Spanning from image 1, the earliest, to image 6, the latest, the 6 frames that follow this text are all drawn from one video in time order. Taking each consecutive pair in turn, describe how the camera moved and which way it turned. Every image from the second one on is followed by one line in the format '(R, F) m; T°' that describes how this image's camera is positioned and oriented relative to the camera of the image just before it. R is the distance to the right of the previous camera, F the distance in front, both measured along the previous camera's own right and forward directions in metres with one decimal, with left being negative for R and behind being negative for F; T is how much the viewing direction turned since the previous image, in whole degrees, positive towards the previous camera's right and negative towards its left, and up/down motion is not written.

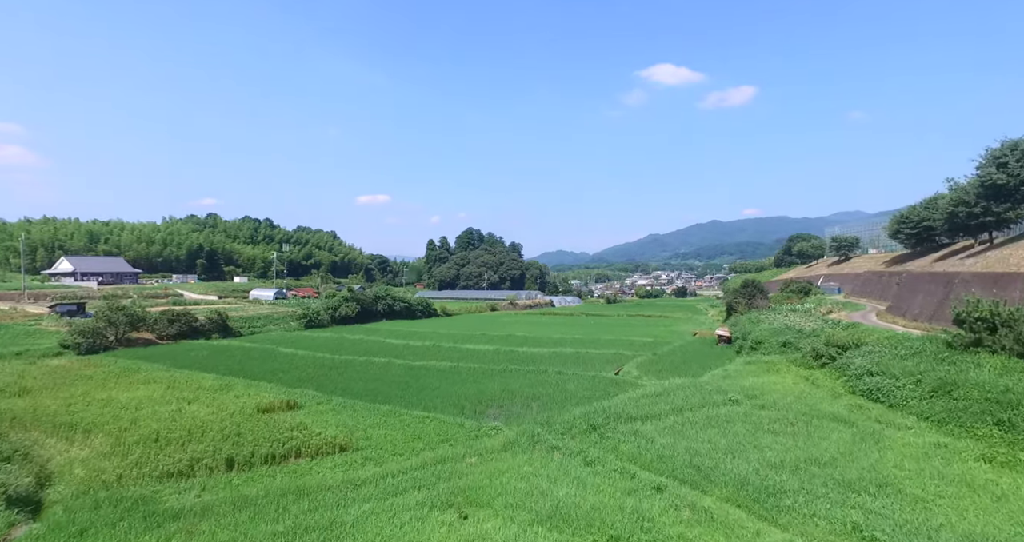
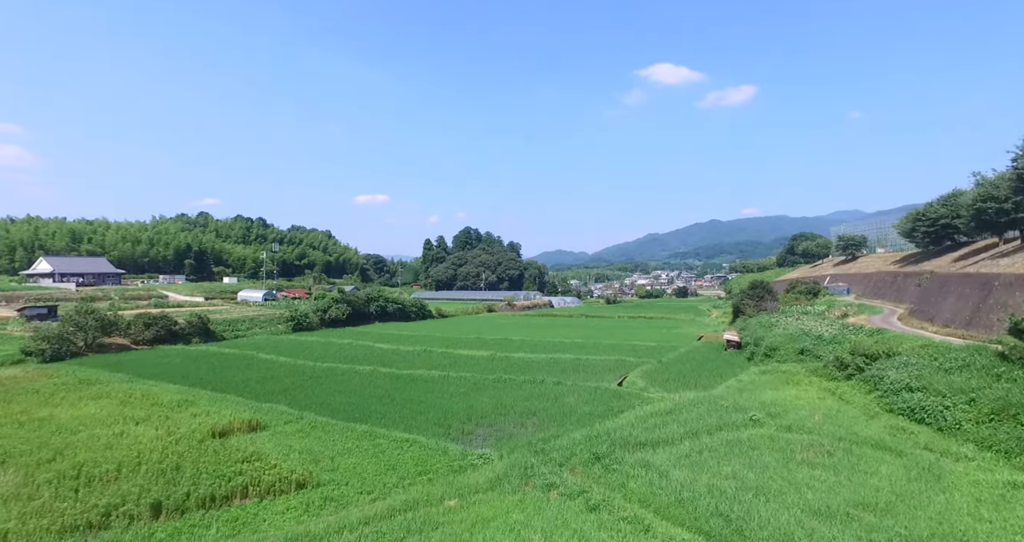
(+0.2, +1.6) m; 0°
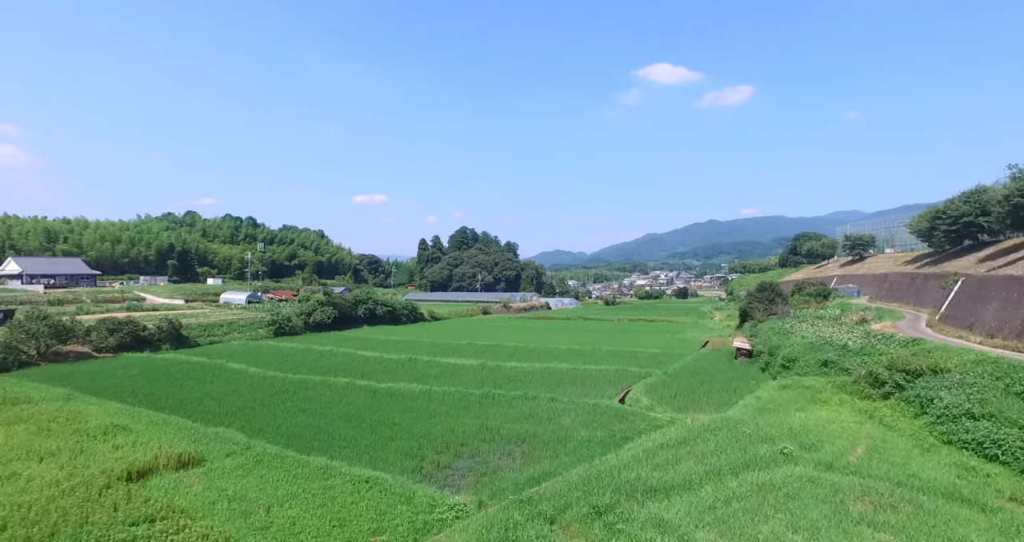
(+0.3, +2.0) m; 0°
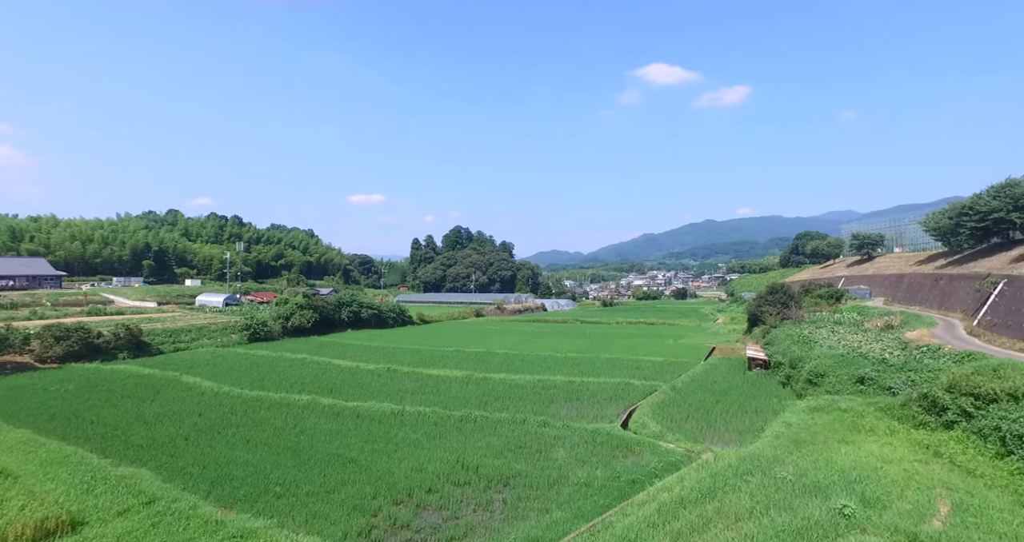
(+0.3, +2.4) m; 0°
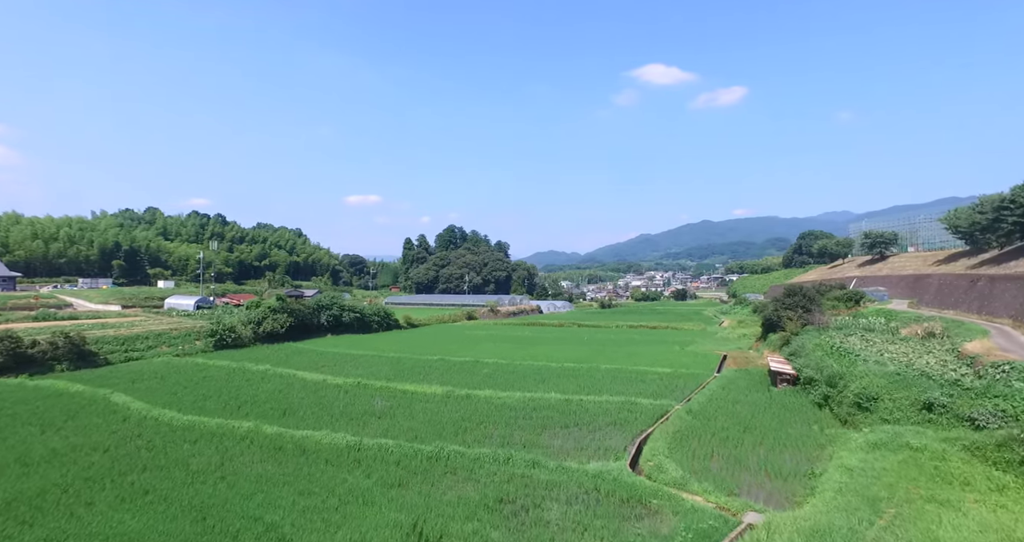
(+0.3, +2.9) m; 0°
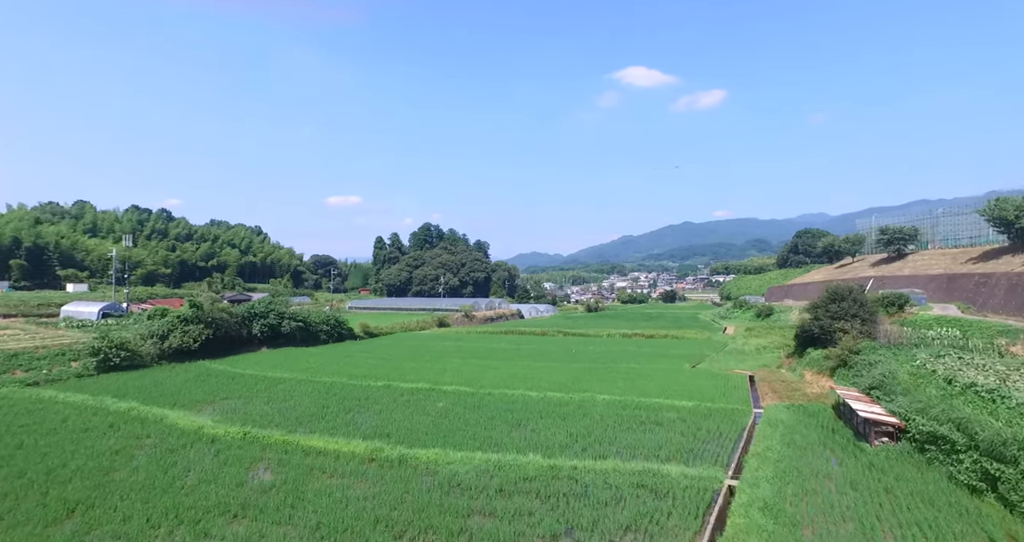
(+0.5, +6.4) m; +2°
